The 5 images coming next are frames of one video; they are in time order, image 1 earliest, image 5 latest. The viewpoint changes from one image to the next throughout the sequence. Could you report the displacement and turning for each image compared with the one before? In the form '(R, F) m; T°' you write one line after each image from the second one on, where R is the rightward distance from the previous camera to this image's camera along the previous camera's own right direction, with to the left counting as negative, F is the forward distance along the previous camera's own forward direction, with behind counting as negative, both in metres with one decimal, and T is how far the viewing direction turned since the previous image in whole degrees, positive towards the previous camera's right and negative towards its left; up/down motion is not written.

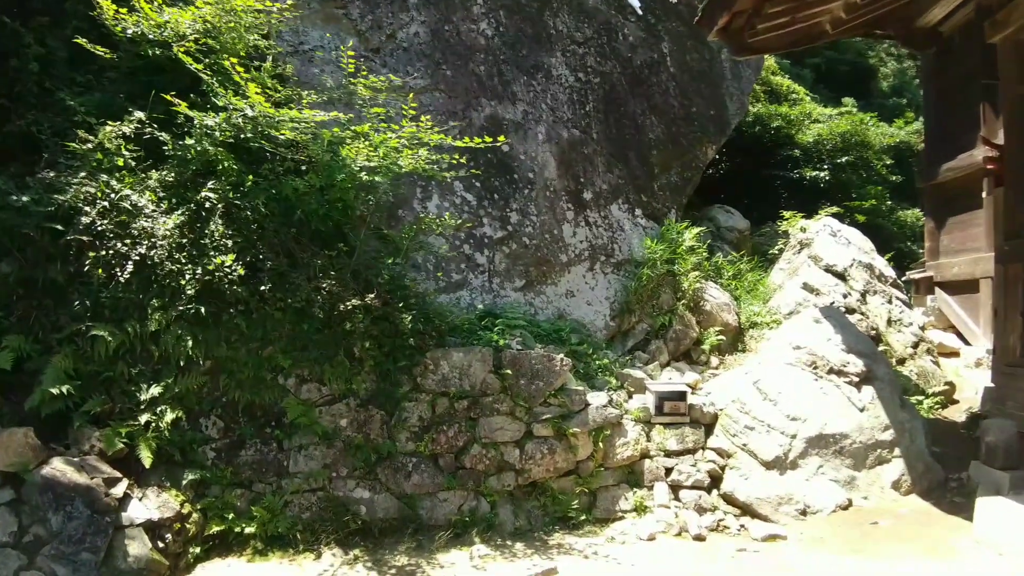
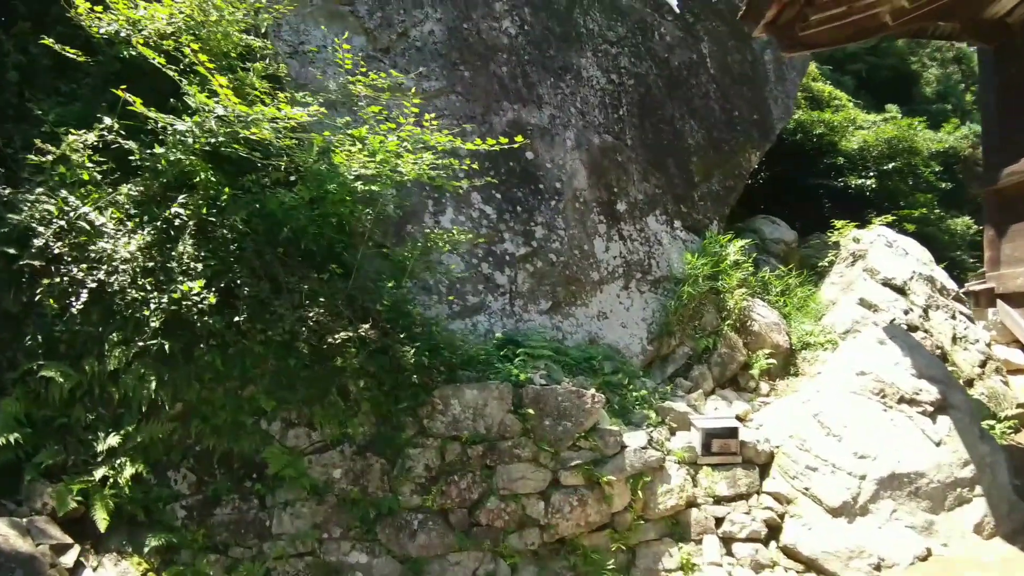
(+0.1, +0.6) m; -3°
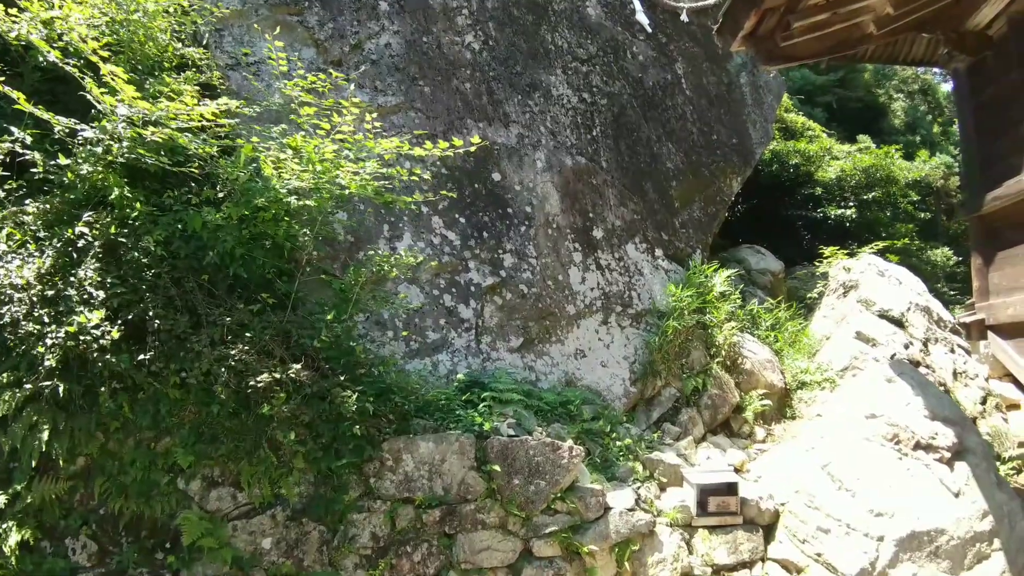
(0.0, +0.6) m; +2°
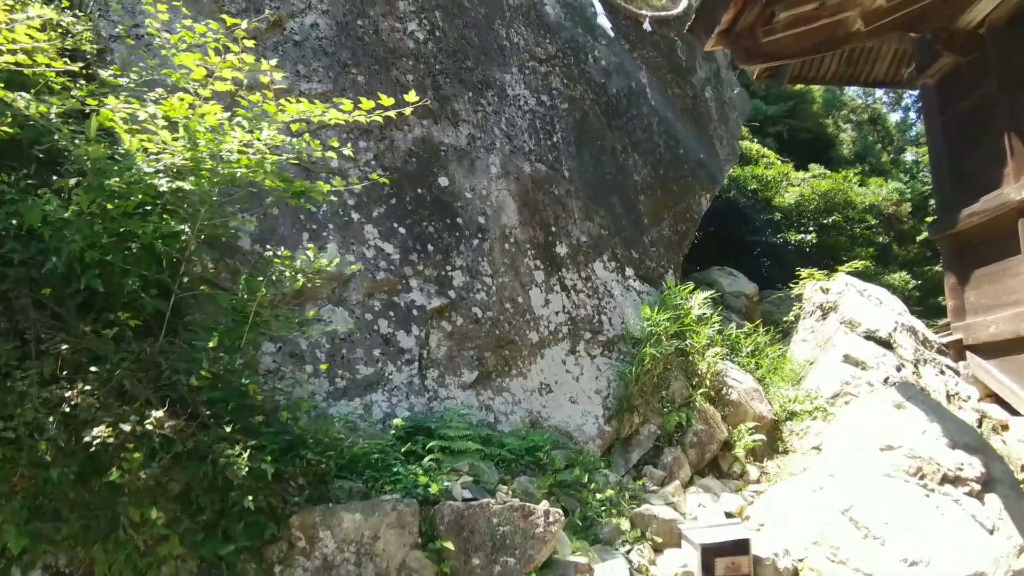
(0.0, +0.8) m; +4°
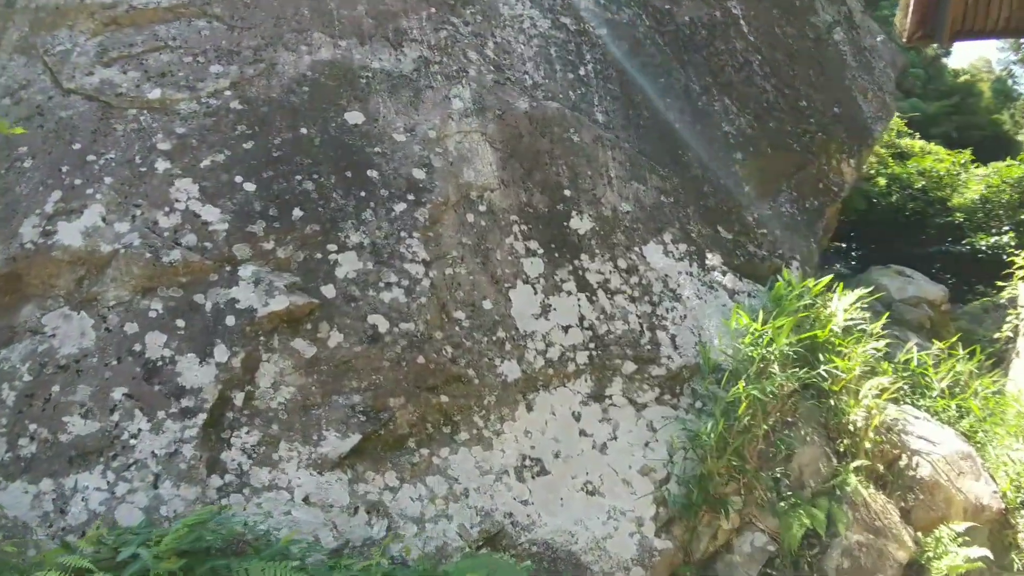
(+0.7, +2.1) m; -12°
